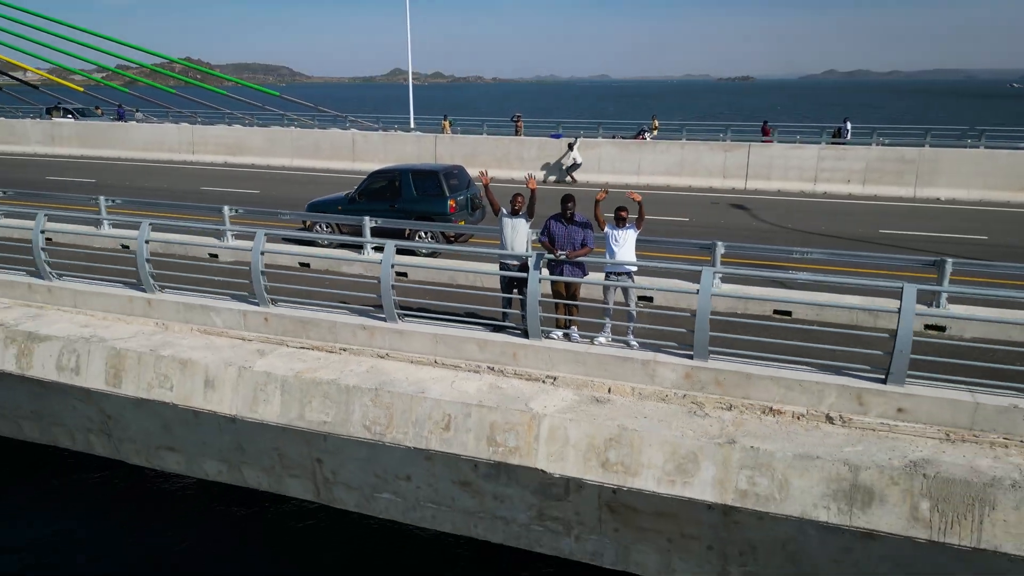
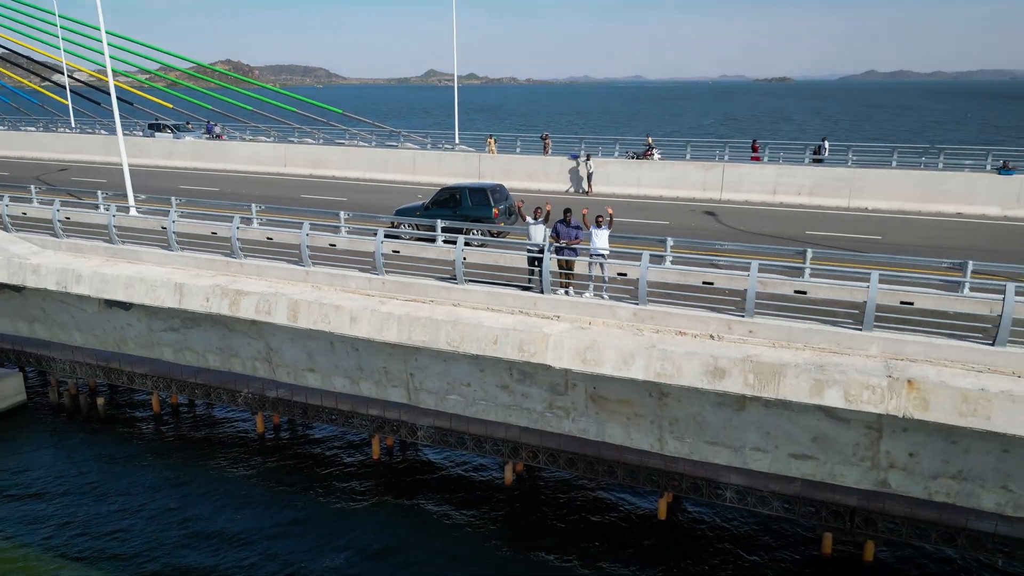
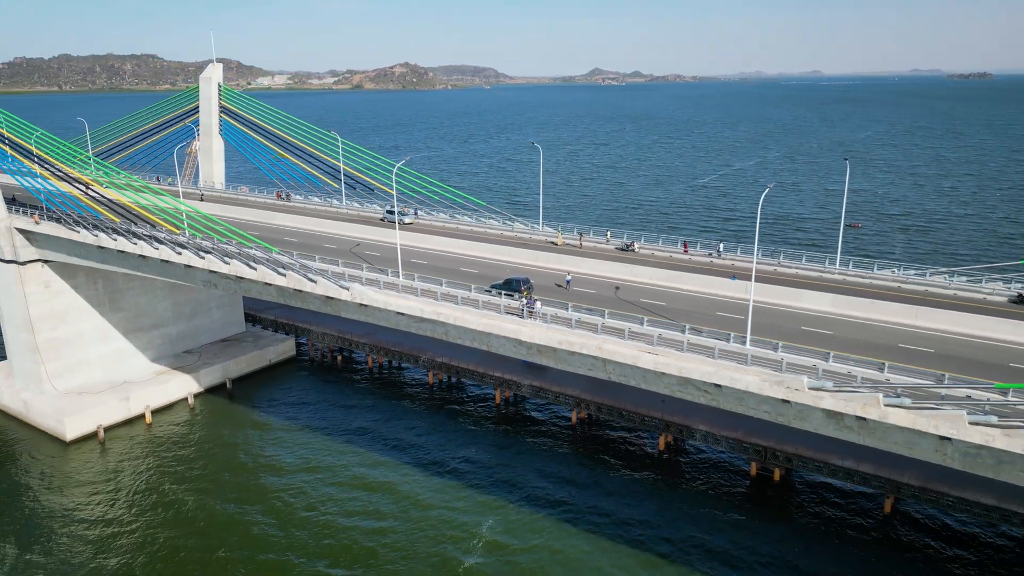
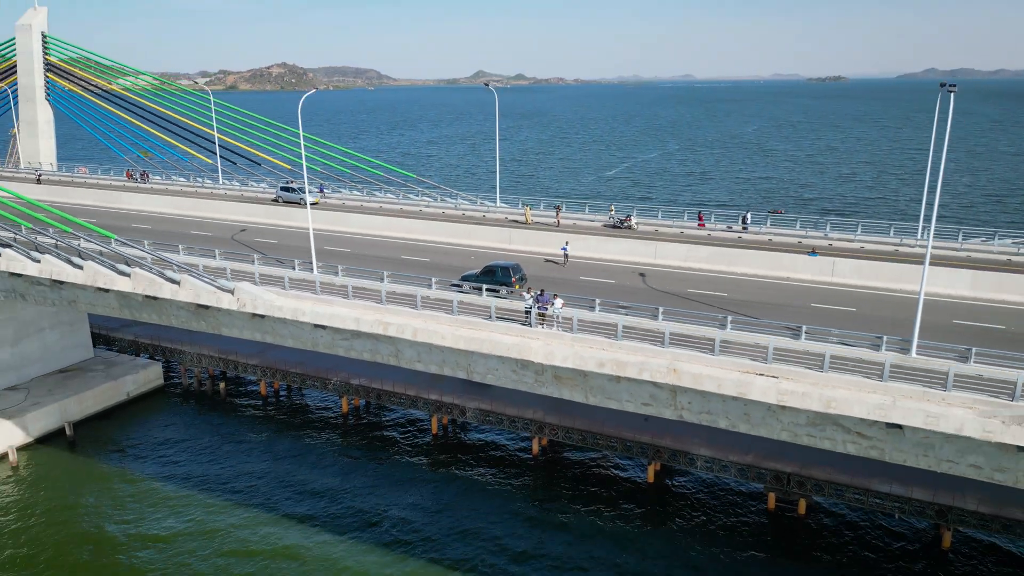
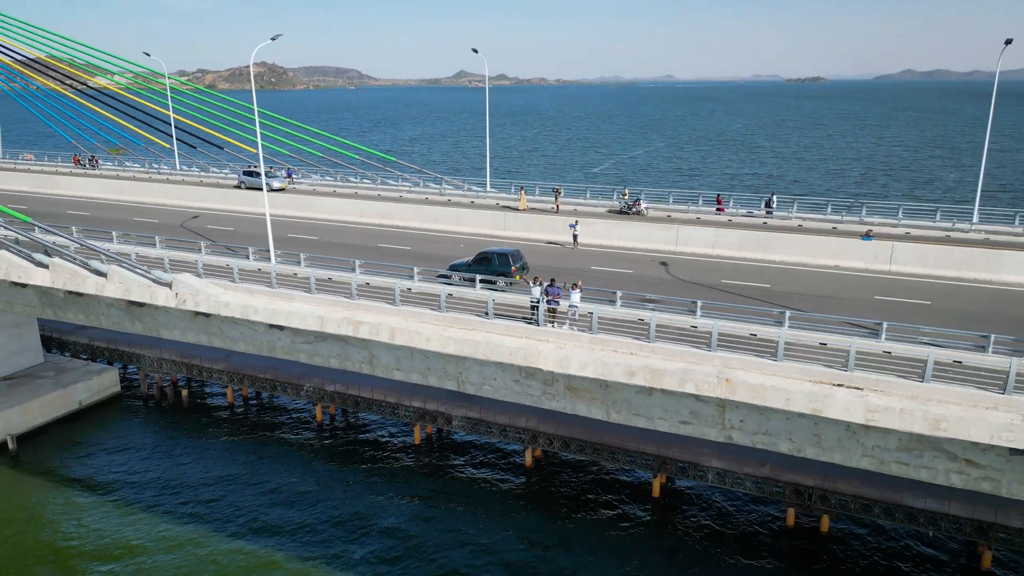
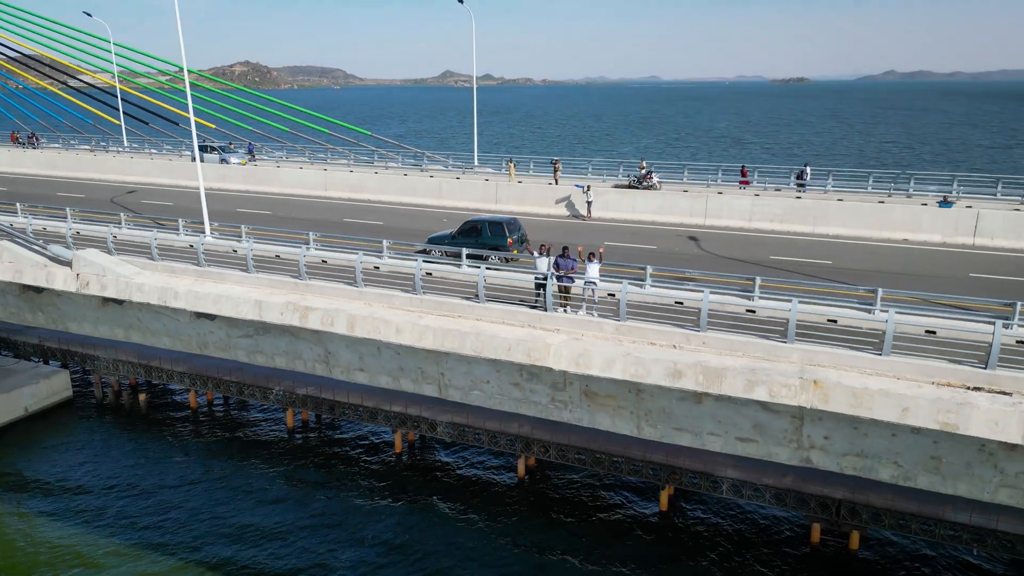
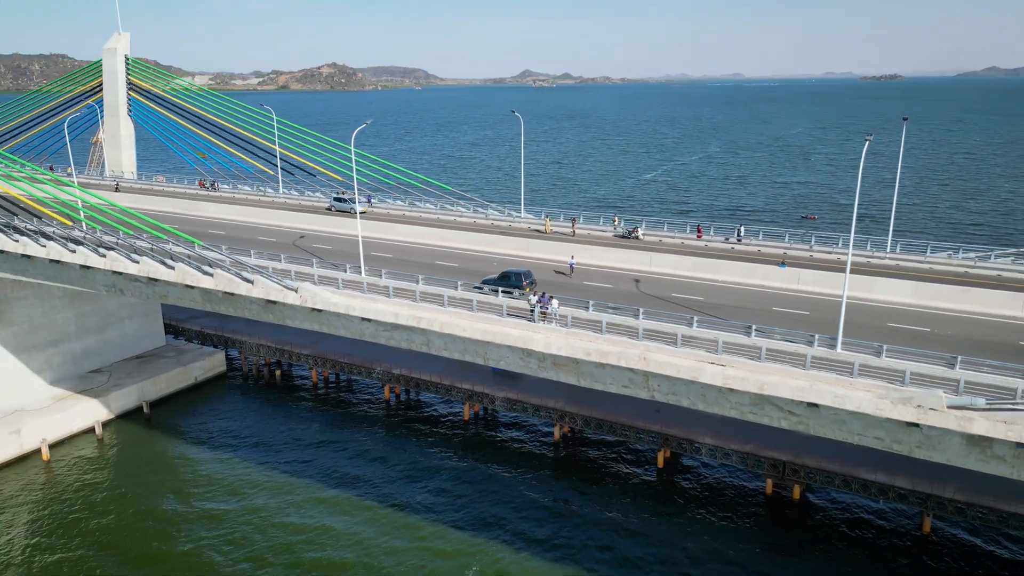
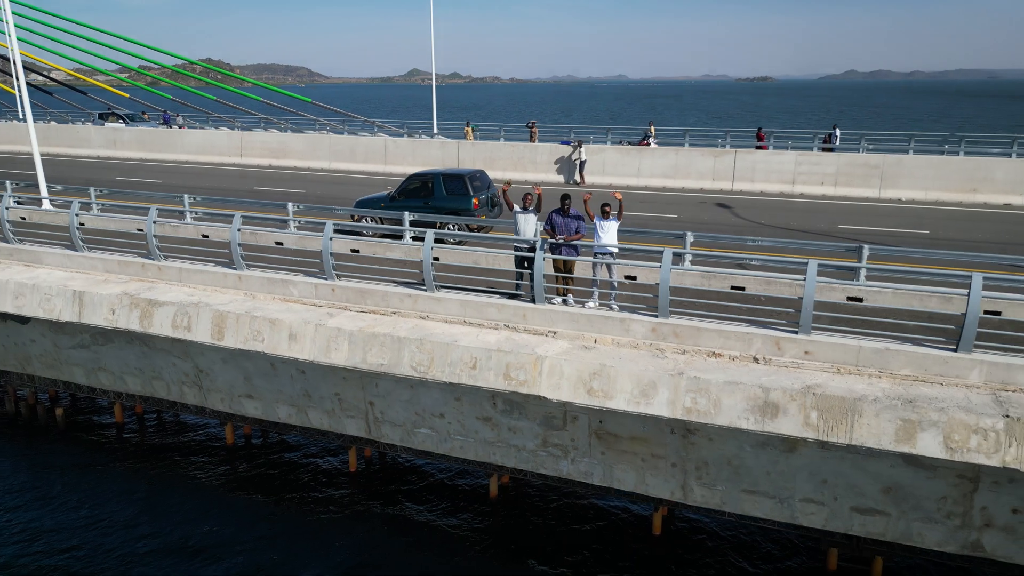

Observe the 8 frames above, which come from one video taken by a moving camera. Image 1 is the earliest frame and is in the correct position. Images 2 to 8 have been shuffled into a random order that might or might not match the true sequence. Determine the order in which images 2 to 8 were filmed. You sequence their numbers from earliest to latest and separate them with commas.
8, 2, 6, 5, 4, 7, 3
